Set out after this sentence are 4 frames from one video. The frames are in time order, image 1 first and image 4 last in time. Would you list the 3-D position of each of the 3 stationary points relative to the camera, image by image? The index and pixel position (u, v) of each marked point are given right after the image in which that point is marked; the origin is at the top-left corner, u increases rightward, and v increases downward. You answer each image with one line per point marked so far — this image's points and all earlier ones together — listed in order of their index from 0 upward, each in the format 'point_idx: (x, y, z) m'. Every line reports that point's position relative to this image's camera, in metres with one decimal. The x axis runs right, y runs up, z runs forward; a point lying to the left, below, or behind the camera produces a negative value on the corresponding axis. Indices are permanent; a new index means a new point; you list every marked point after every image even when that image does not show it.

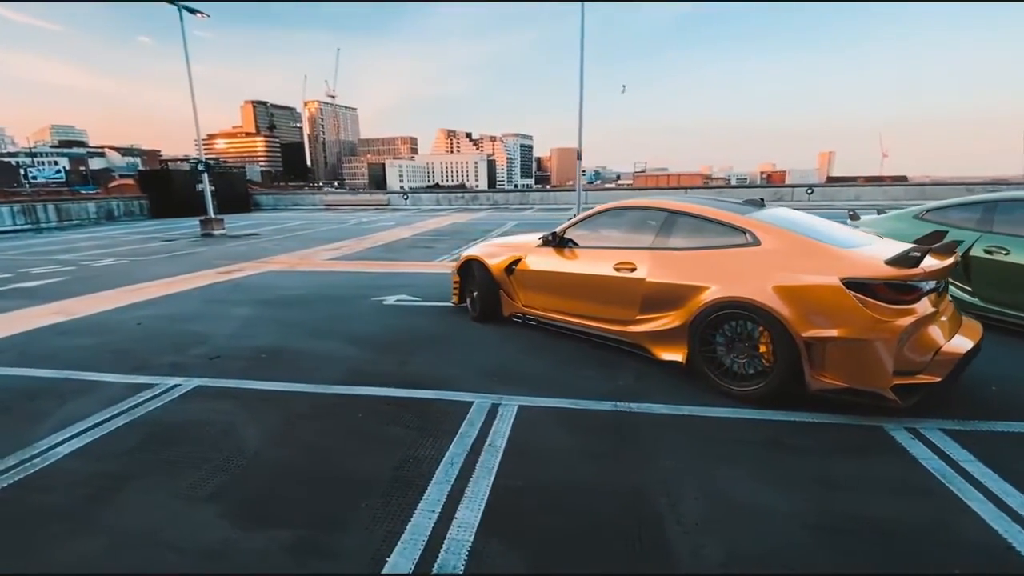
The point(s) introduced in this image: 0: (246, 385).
0: (-2.3, -0.8, +4.1) m
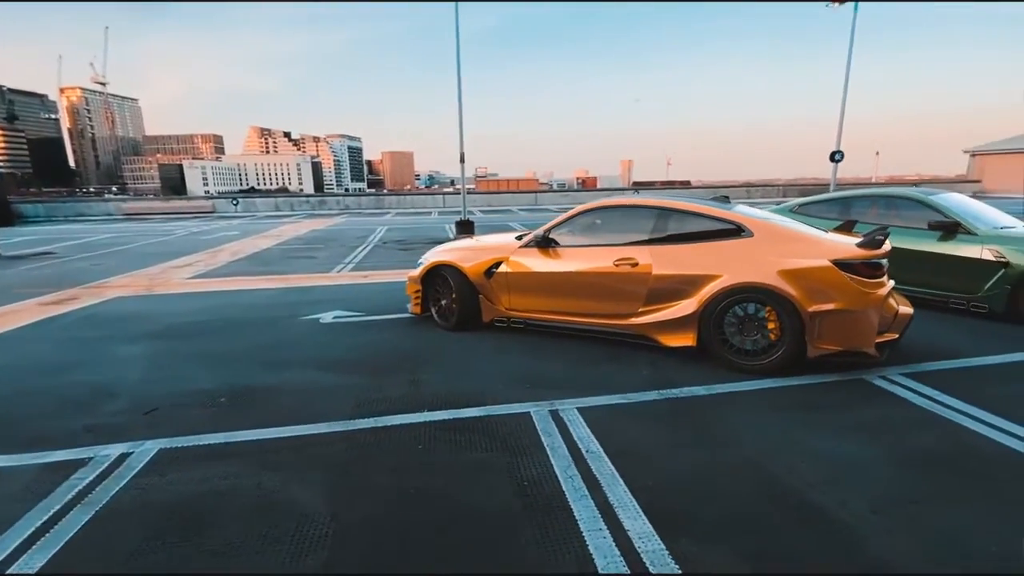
0: (-1.9, -1.0, +3.2) m
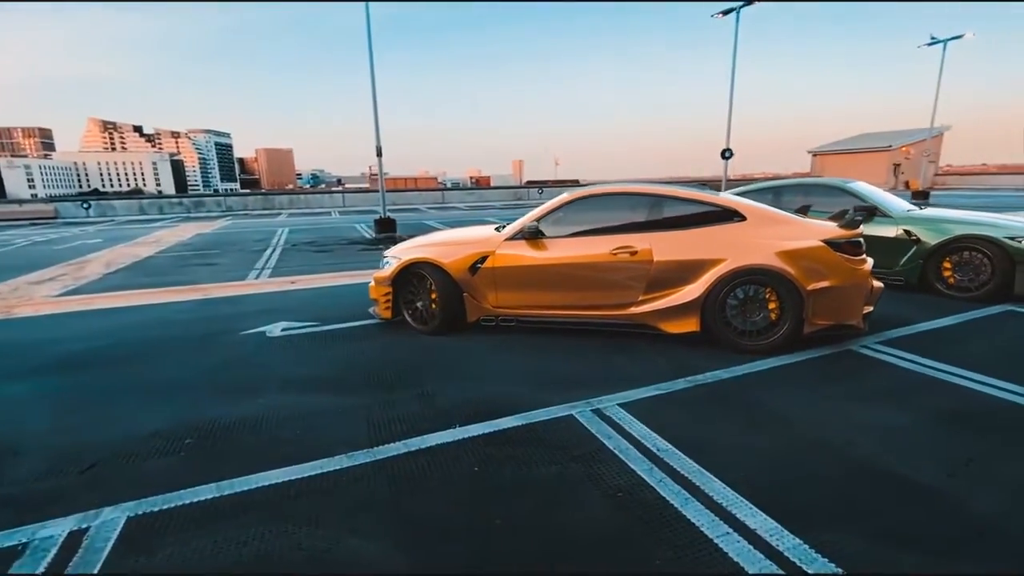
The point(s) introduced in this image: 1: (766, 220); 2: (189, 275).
0: (-1.5, -1.0, +2.5) m
1: (+2.3, +0.6, +4.4) m
2: (-6.2, +0.2, +9.3) m
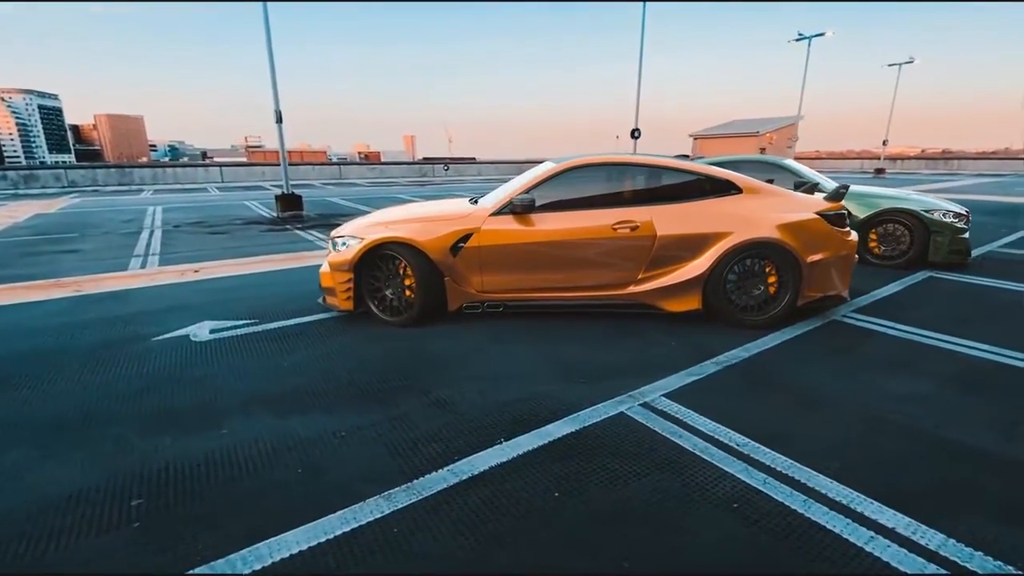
0: (-1.0, -1.0, +1.8) m
1: (+2.2, +0.9, +4.3) m
2: (-7.2, +0.3, +7.3) m
